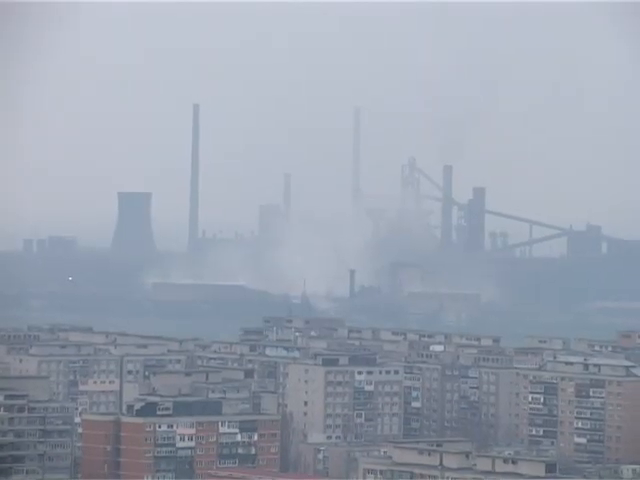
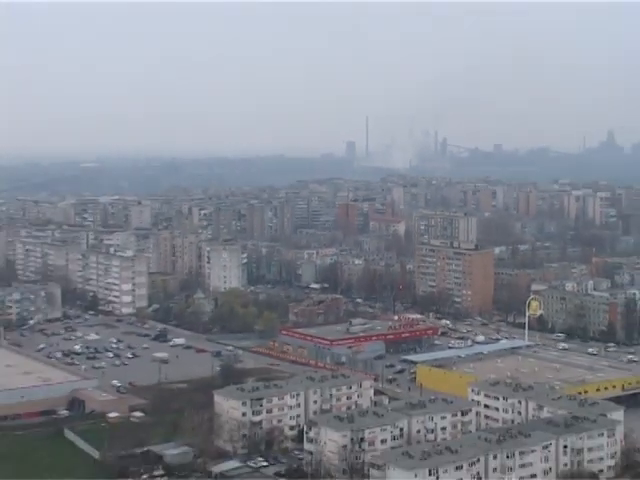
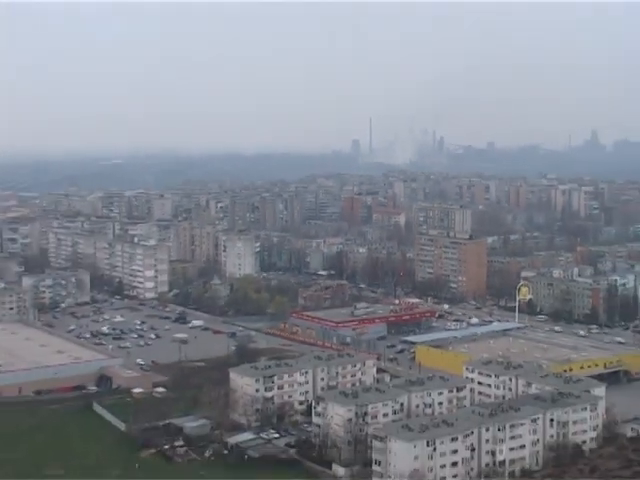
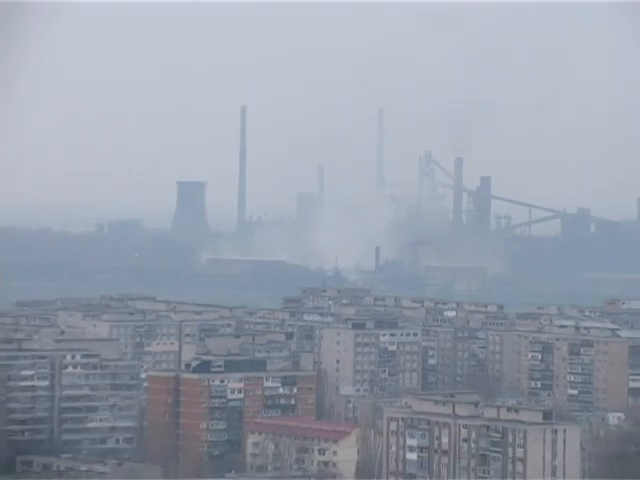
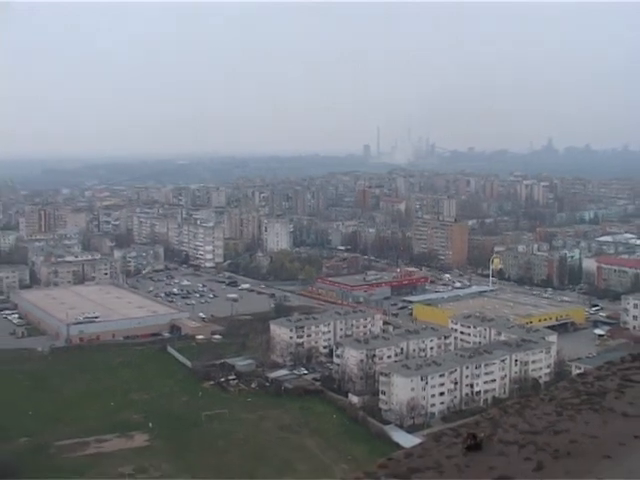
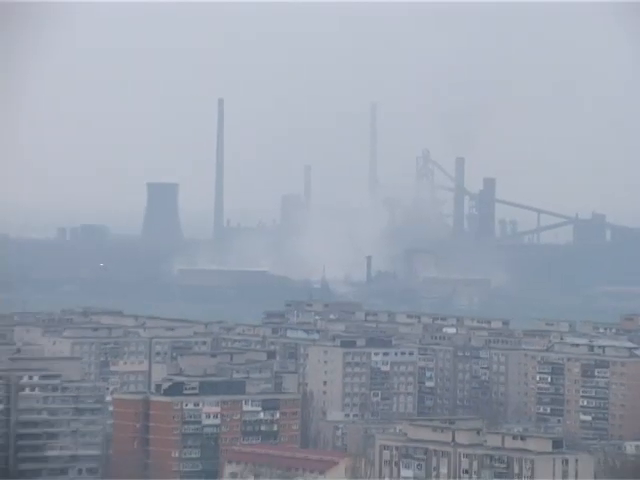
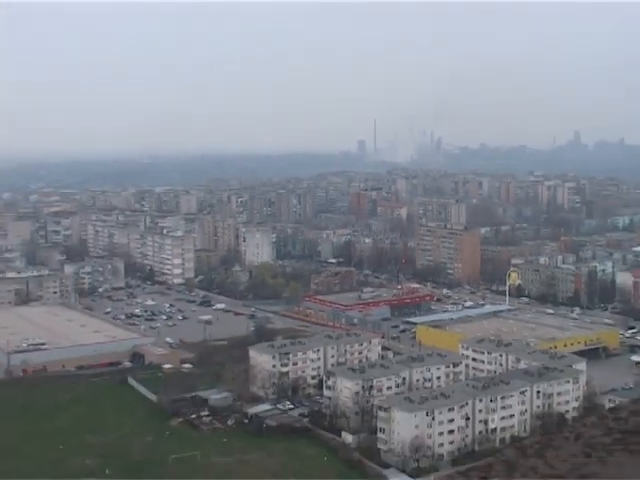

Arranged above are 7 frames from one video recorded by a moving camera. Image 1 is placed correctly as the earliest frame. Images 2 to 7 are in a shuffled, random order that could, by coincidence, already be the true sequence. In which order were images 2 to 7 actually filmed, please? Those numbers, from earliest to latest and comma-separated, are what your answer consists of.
6, 4, 2, 3, 7, 5
